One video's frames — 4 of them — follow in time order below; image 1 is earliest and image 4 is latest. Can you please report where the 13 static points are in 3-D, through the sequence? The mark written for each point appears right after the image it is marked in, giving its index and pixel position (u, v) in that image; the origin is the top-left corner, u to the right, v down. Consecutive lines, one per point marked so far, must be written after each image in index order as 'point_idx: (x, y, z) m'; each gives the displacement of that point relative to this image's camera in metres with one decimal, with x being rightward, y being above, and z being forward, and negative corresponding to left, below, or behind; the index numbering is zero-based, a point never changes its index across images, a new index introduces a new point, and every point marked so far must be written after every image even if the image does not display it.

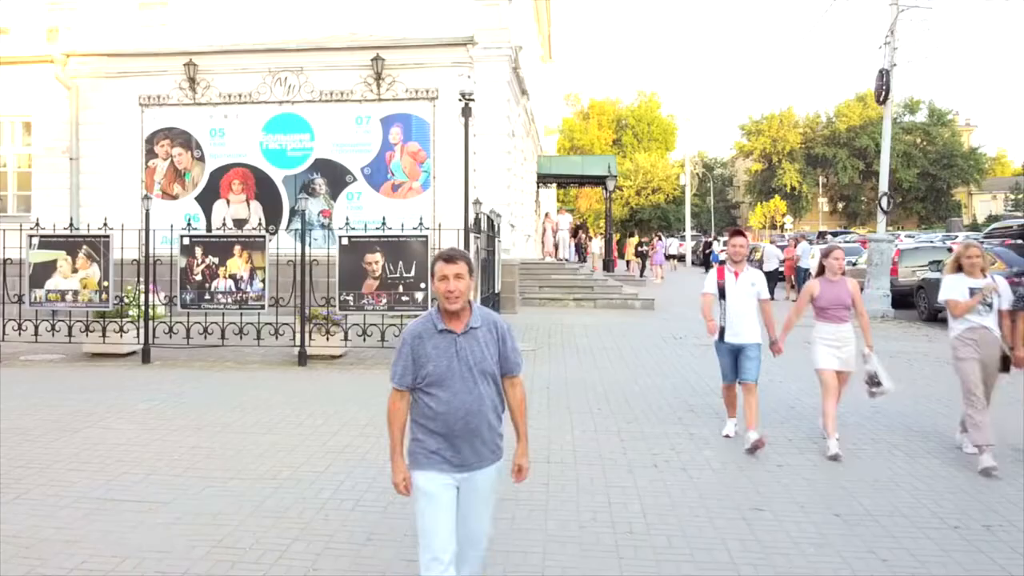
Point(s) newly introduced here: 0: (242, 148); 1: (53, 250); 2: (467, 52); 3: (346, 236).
0: (-5.2, +2.7, +17.2) m
1: (-5.6, +0.5, +10.9) m
2: (-0.9, +4.5, +16.9) m
3: (-2.0, +0.6, +10.7) m
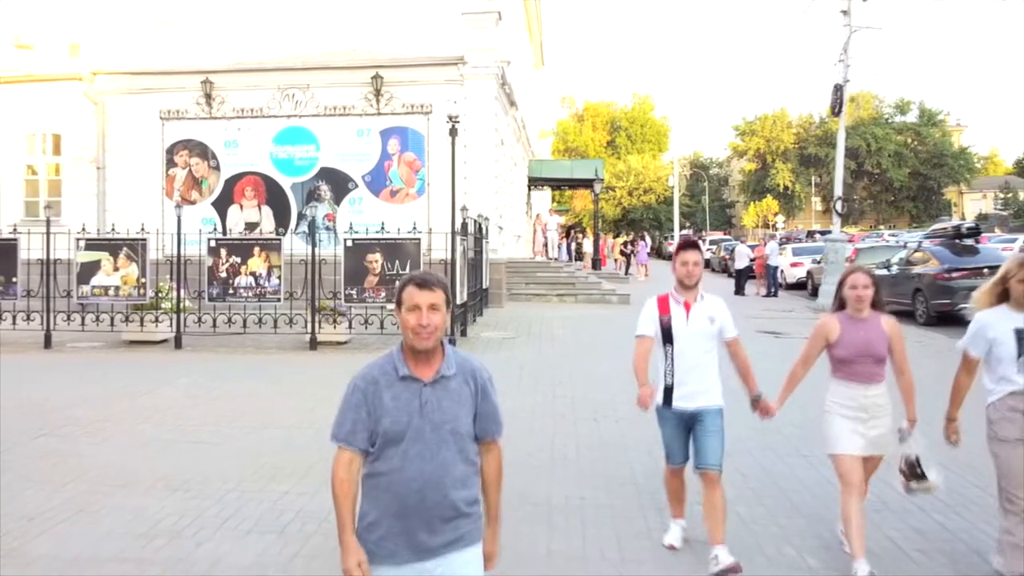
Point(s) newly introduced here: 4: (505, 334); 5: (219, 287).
0: (-5.5, +2.8, +18.9) m
1: (-5.8, +0.5, +12.6) m
2: (-1.1, +4.5, +18.6) m
3: (-2.3, +0.7, +12.4) m
4: (-0.1, -0.7, +14.4) m
5: (-4.1, 0.0, +12.6) m
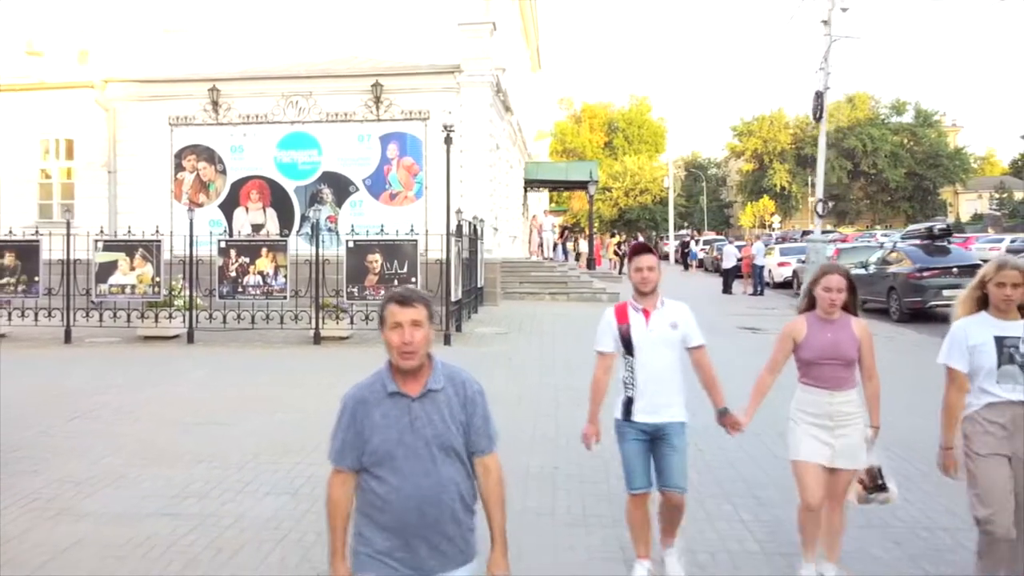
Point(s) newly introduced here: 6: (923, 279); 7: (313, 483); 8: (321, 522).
0: (-5.6, +2.8, +19.7) m
1: (-6.0, +0.5, +13.4) m
2: (-1.3, +4.6, +19.5) m
3: (-2.4, +0.7, +13.2) m
4: (-0.3, -0.7, +15.2) m
5: (-4.3, 0.0, +13.5) m
6: (+7.6, +0.2, +16.6) m
7: (-1.4, -1.3, +6.1) m
8: (-1.1, -1.4, +5.3) m
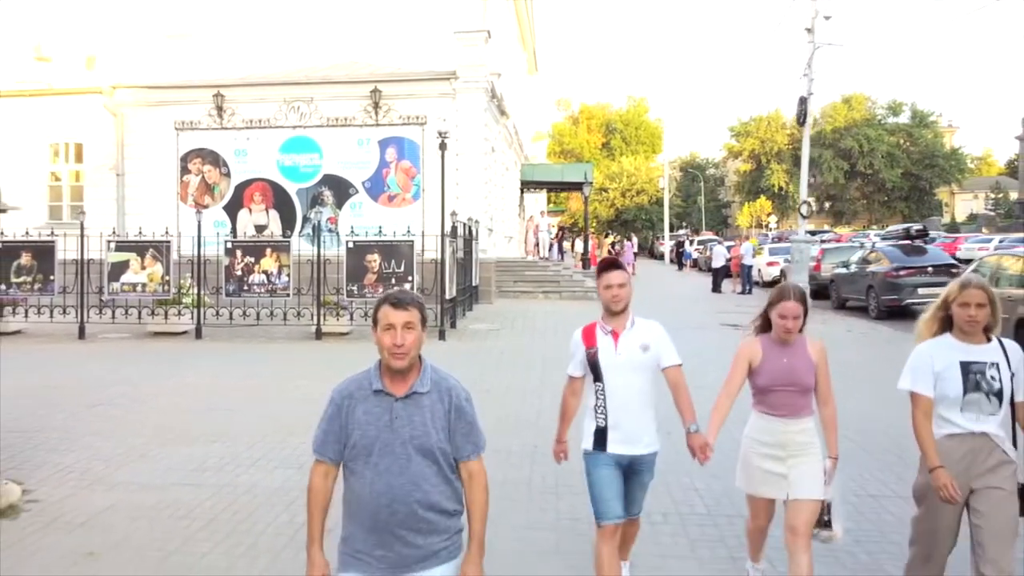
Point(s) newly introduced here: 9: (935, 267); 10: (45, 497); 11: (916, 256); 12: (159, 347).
0: (-5.8, +2.8, +20.4) m
1: (-6.1, +0.6, +14.1) m
2: (-1.4, +4.6, +20.2) m
3: (-2.5, +0.7, +13.9) m
4: (-0.4, -0.7, +15.9) m
5: (-4.4, +0.1, +14.2) m
6: (+7.5, +0.2, +17.3) m
7: (-1.5, -1.3, +6.8) m
8: (-1.3, -1.4, +6.0) m
9: (+8.1, +0.4, +17.2) m
10: (-3.1, -1.4, +5.9) m
11: (+8.0, +0.6, +17.6) m
12: (-5.3, -0.9, +13.3) m
